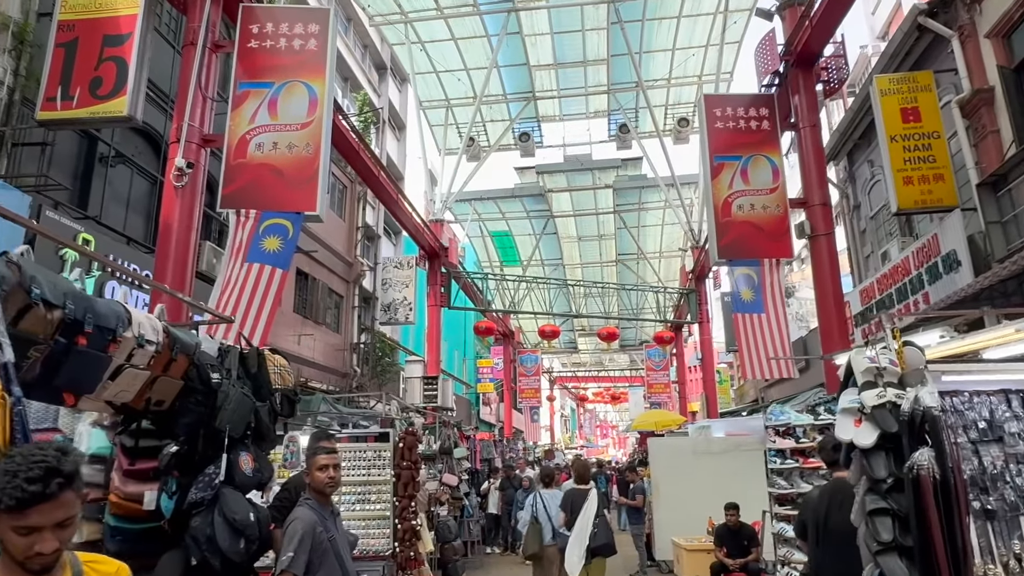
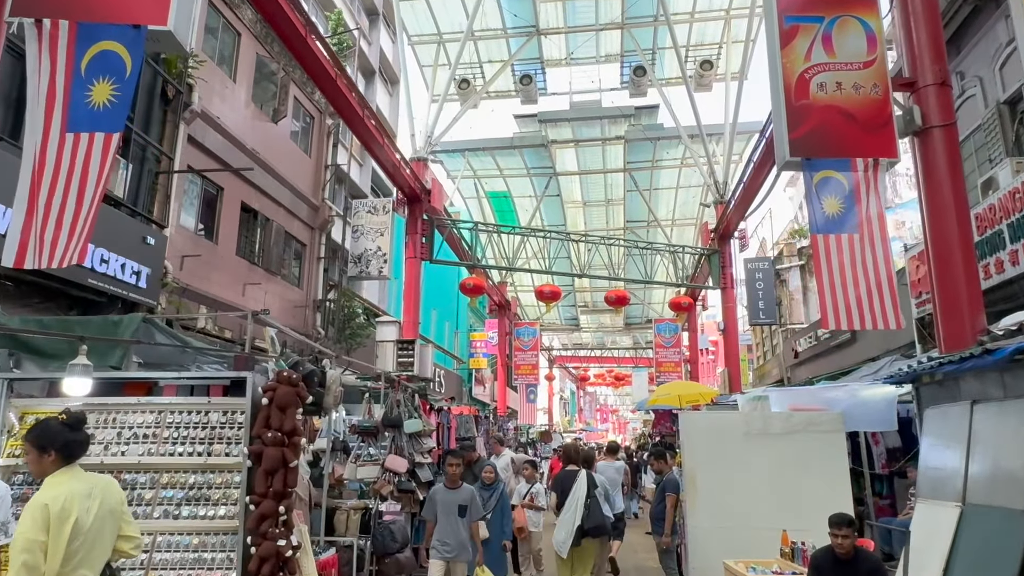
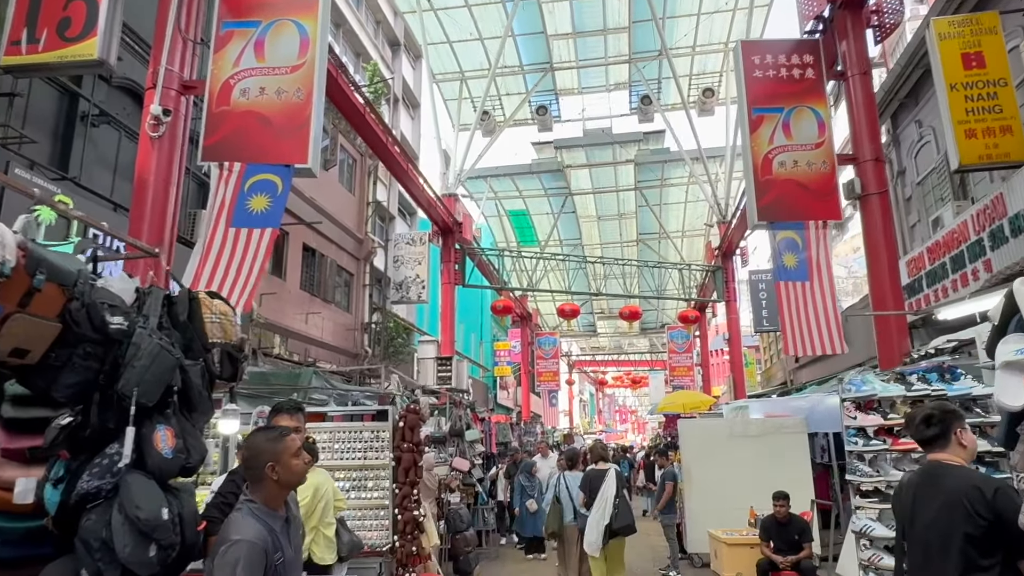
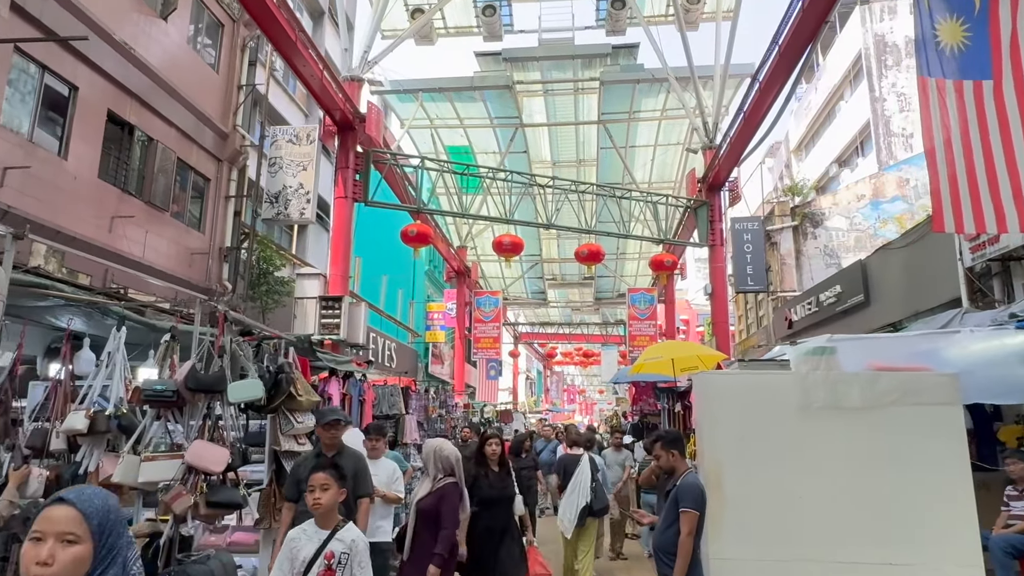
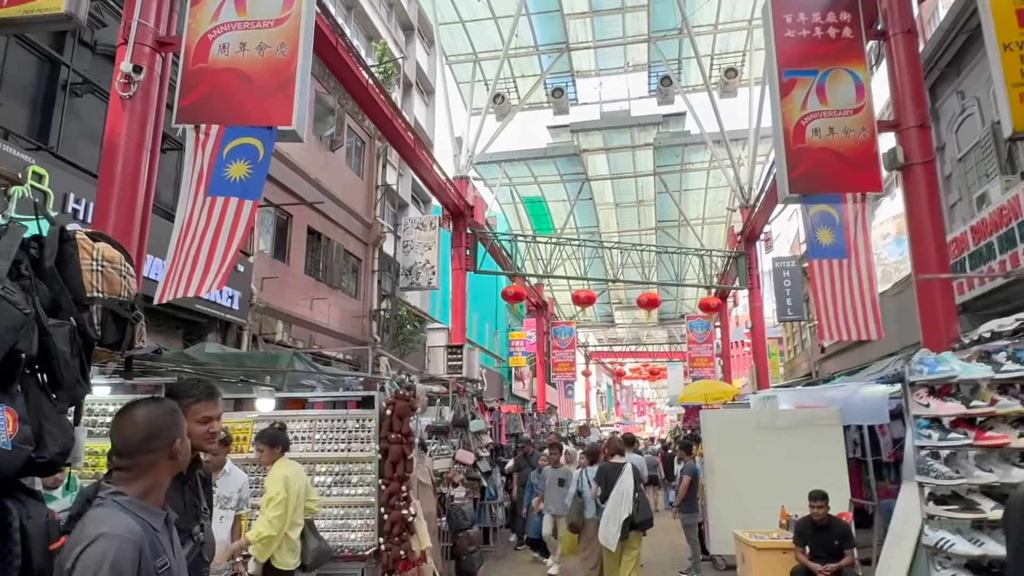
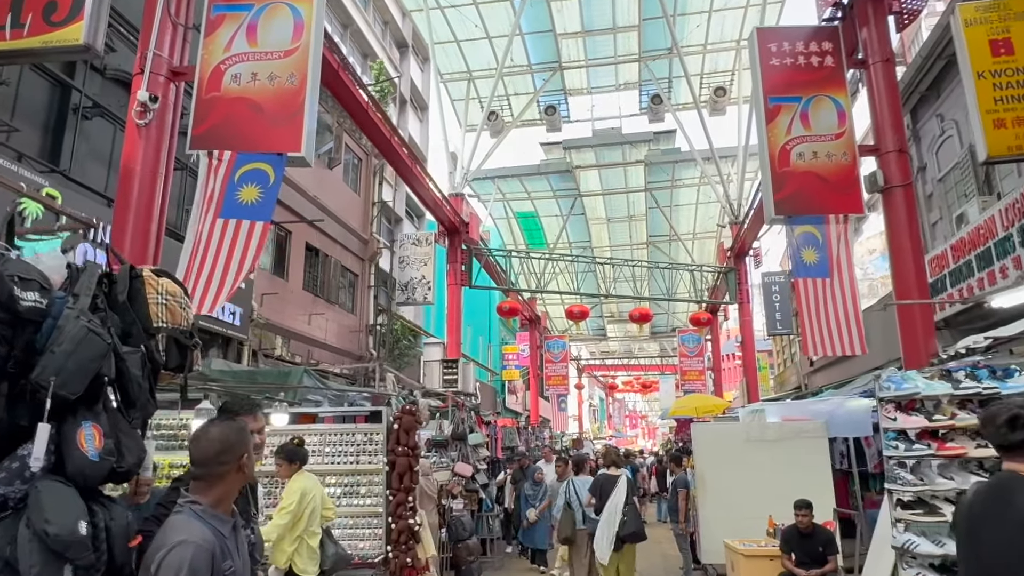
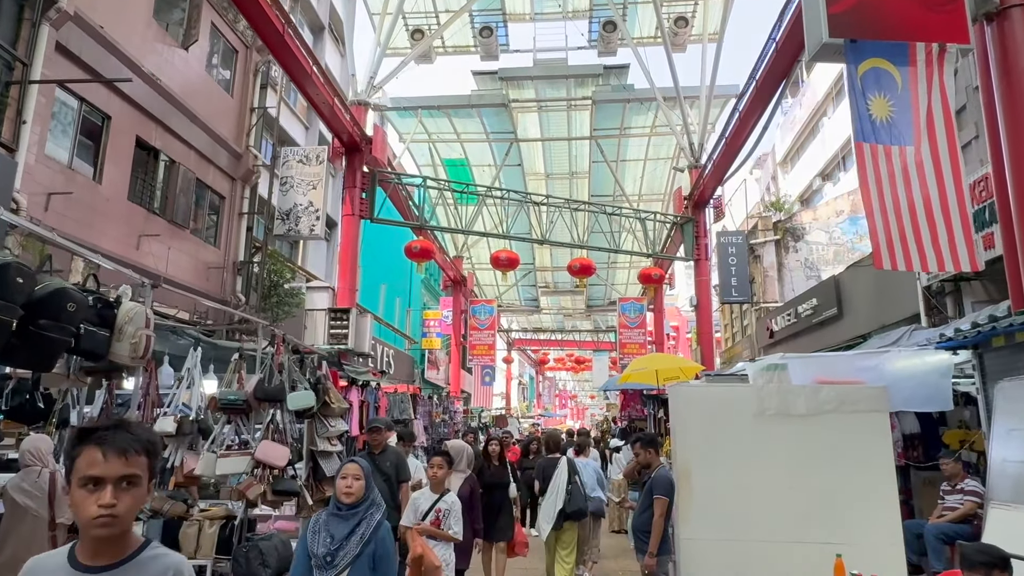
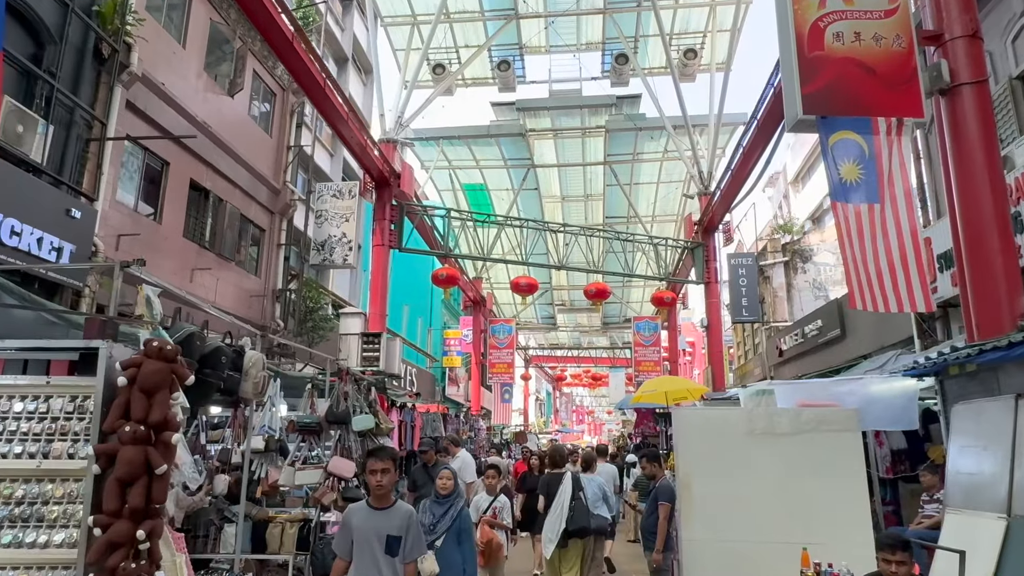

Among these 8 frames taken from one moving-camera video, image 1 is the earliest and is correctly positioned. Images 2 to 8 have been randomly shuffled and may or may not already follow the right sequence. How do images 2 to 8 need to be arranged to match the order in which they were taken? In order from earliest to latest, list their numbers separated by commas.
3, 6, 5, 2, 8, 7, 4
